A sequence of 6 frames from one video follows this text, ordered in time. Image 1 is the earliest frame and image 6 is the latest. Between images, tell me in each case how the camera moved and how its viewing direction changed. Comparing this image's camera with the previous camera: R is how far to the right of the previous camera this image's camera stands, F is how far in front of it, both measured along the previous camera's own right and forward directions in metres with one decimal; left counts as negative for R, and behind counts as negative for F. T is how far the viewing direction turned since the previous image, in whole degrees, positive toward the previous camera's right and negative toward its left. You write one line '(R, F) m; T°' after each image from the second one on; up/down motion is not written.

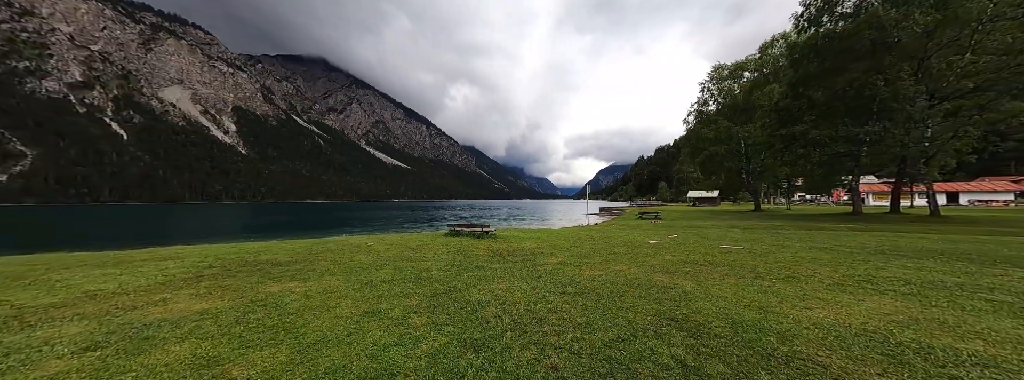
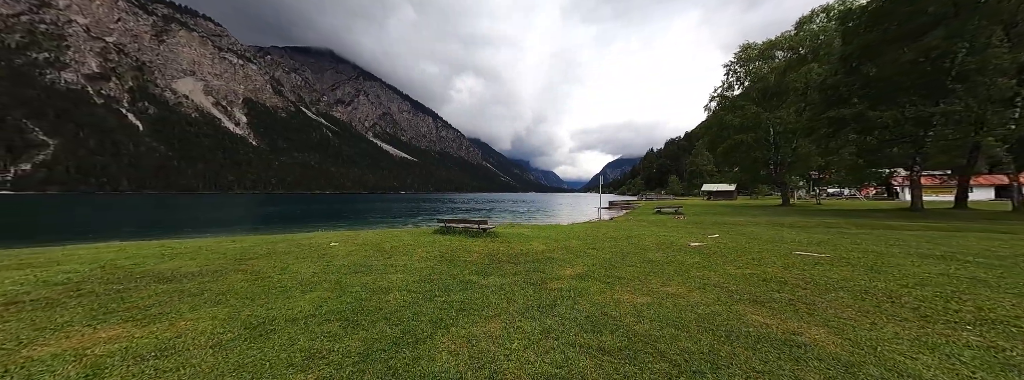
(+0.1, +2.8) m; -1°
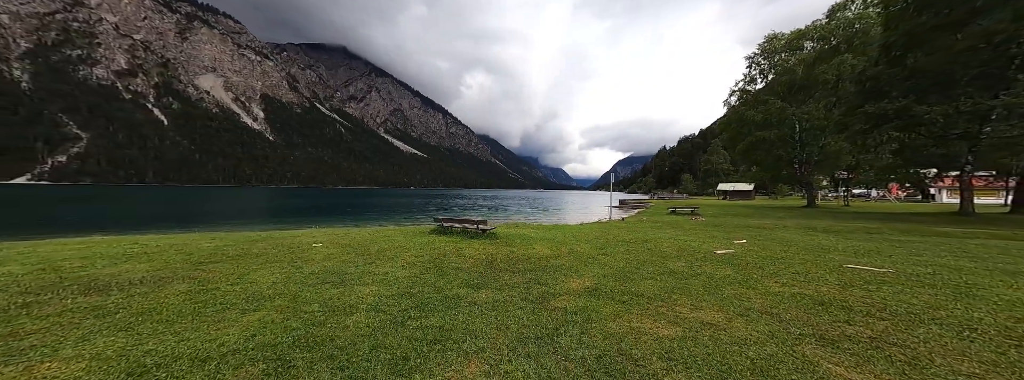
(+0.2, +1.1) m; -2°
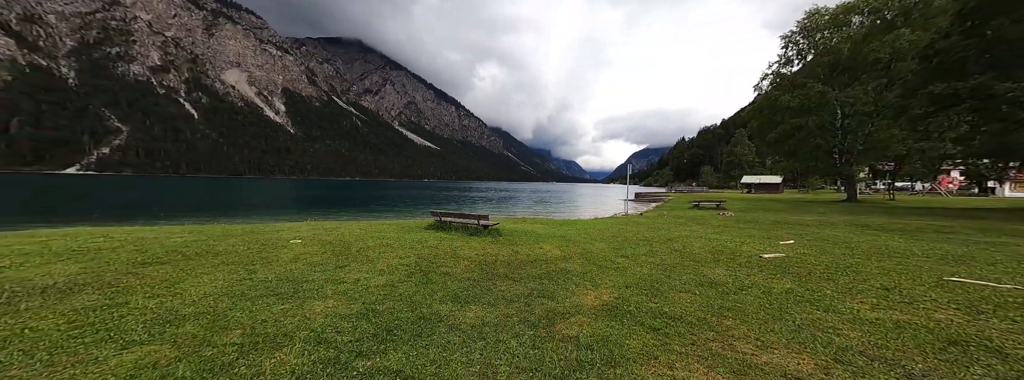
(+0.2, +1.4) m; -3°
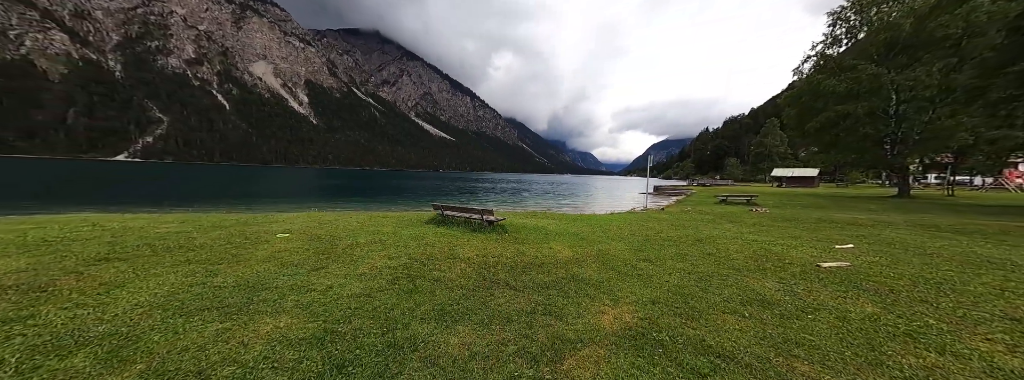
(+0.2, +1.0) m; -3°
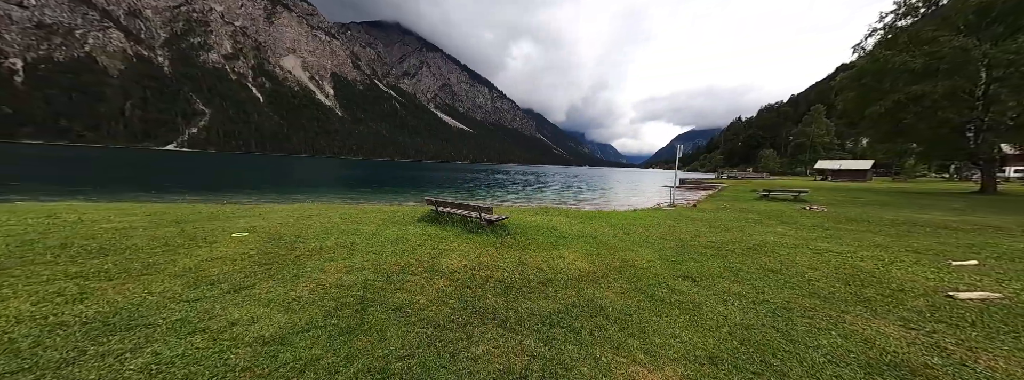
(+0.4, +1.6) m; -4°
